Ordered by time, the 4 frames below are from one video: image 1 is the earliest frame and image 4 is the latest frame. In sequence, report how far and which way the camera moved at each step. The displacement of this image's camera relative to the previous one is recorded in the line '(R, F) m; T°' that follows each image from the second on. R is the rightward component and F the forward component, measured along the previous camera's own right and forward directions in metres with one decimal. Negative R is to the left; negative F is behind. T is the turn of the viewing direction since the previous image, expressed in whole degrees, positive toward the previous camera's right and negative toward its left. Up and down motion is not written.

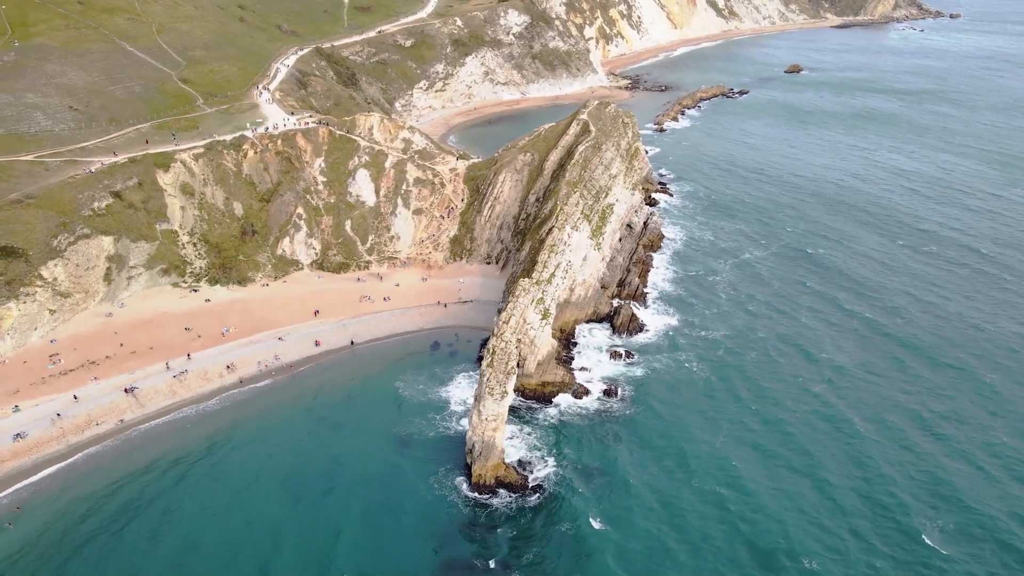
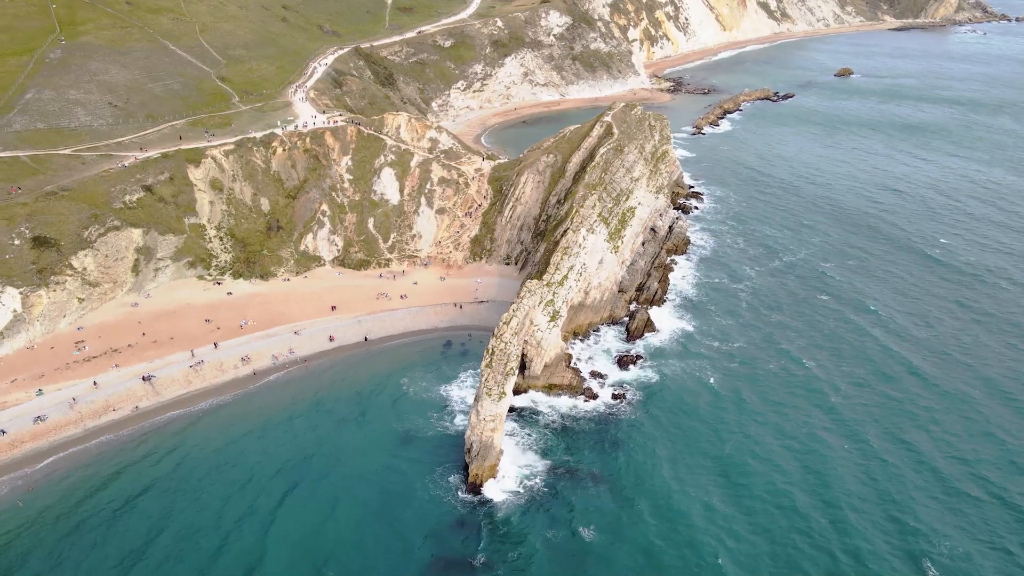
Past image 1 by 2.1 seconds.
(+2.2, +0.1) m; -3°
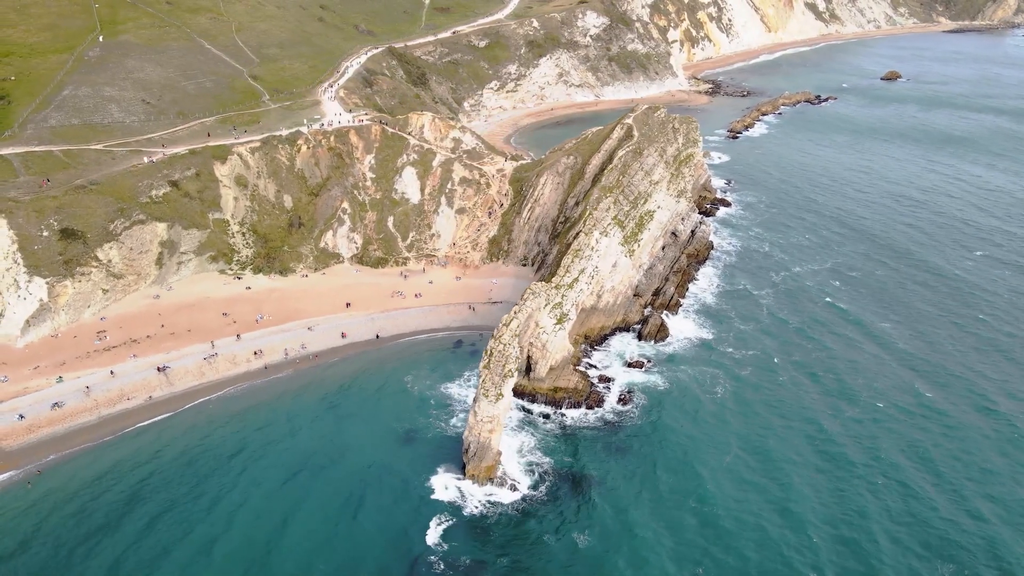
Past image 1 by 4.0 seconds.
(+2.0, +0.1) m; -3°
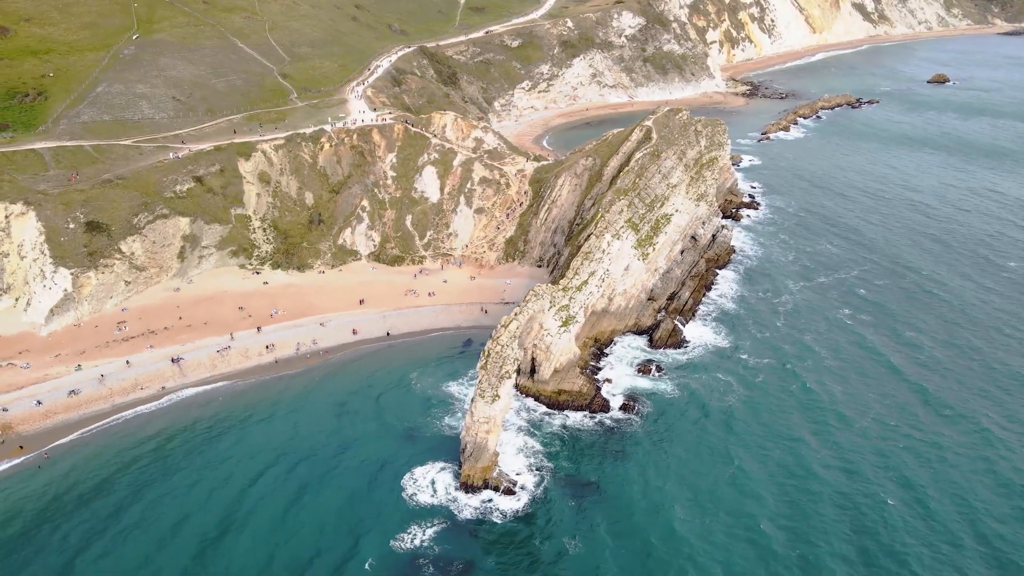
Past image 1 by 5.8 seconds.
(+2.0, +0.1) m; -3°
